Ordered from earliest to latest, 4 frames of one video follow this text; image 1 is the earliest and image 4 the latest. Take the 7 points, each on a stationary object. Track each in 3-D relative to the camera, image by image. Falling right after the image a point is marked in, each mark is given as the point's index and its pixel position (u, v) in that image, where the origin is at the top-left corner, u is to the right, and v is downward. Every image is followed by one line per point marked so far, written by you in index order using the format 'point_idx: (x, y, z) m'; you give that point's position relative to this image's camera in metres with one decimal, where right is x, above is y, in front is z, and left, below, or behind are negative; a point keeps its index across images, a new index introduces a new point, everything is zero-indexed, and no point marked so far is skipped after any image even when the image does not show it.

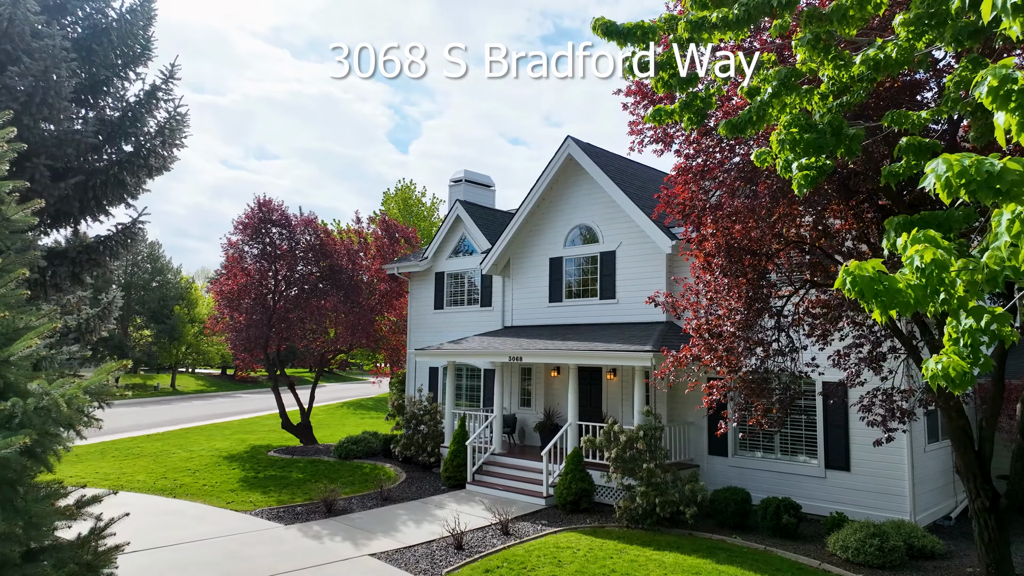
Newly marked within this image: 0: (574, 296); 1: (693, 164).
0: (+1.6, -0.2, +18.0) m
1: (+2.8, +1.9, +10.7) m
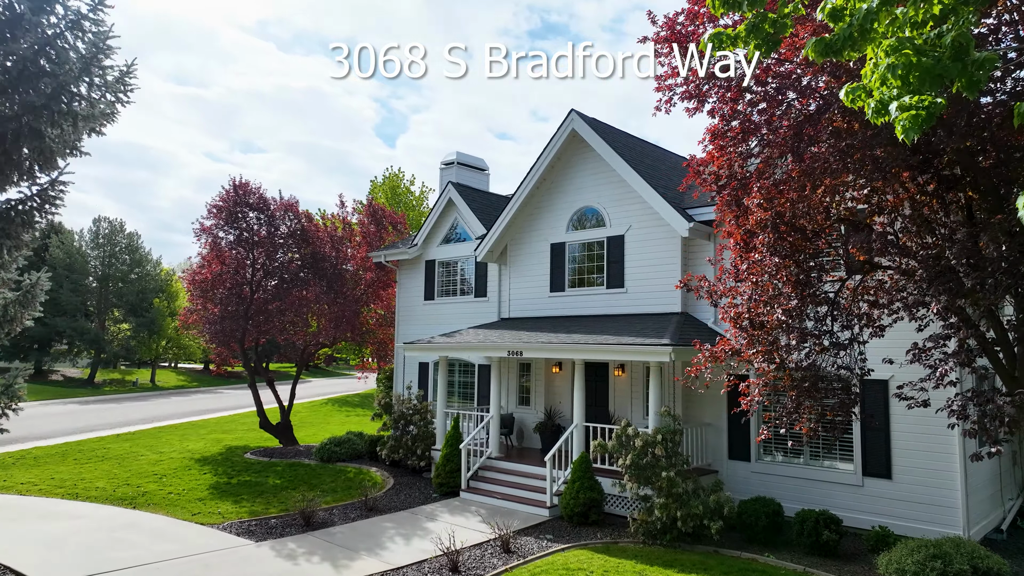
0: (+1.6, +0.1, +16.5) m
1: (+2.8, +2.1, +9.2) m
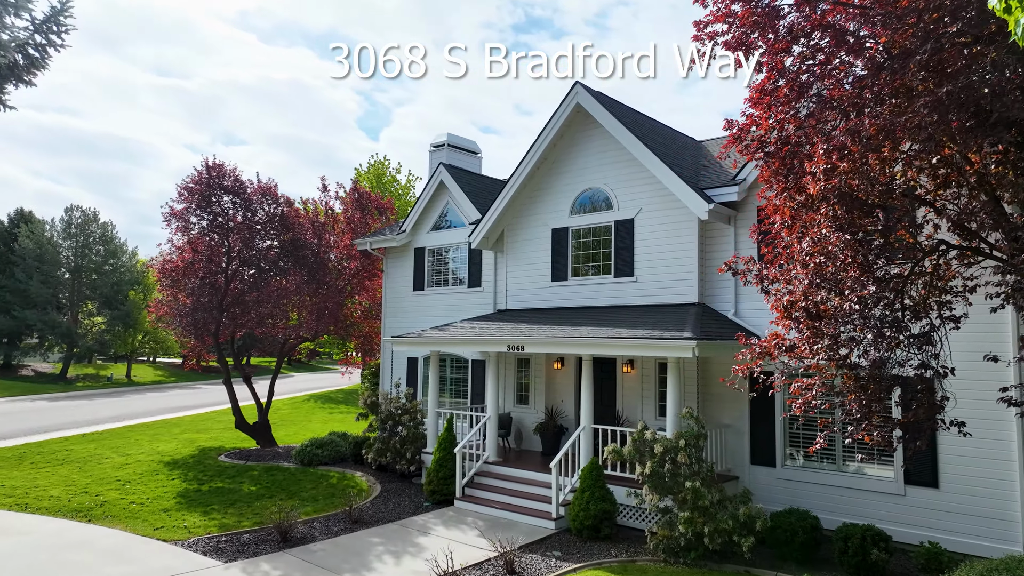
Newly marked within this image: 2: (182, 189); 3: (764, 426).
0: (+1.5, +0.3, +15.2) m
1: (+3.0, +2.3, +7.9) m
2: (-9.2, +2.7, +19.5) m
3: (+4.4, -2.4, +12.4) m
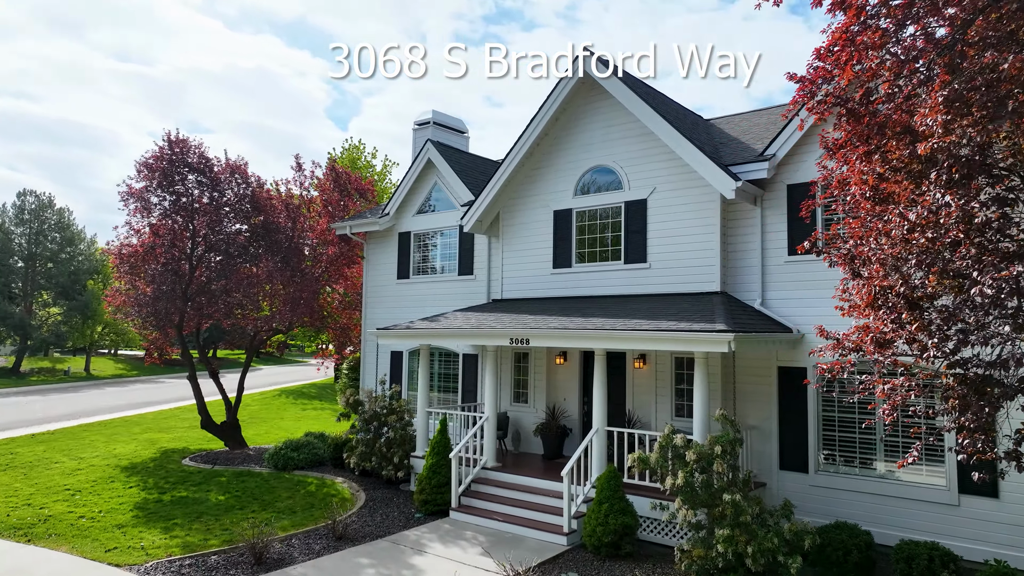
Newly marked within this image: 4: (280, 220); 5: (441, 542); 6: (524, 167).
0: (+1.5, +0.5, +13.9) m
1: (+3.3, +2.5, +6.6) m
2: (-9.4, +3.0, +17.7) m
3: (+4.5, -2.2, +11.2) m
4: (-6.2, +1.8, +18.9) m
5: (-1.1, -3.9, +10.8) m
6: (+0.3, +2.5, +14.8) m
